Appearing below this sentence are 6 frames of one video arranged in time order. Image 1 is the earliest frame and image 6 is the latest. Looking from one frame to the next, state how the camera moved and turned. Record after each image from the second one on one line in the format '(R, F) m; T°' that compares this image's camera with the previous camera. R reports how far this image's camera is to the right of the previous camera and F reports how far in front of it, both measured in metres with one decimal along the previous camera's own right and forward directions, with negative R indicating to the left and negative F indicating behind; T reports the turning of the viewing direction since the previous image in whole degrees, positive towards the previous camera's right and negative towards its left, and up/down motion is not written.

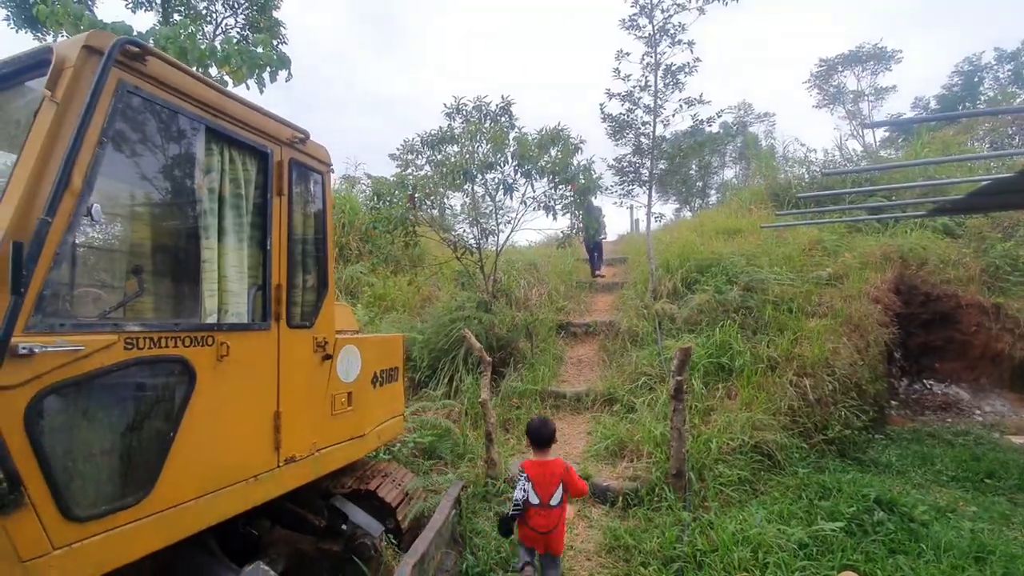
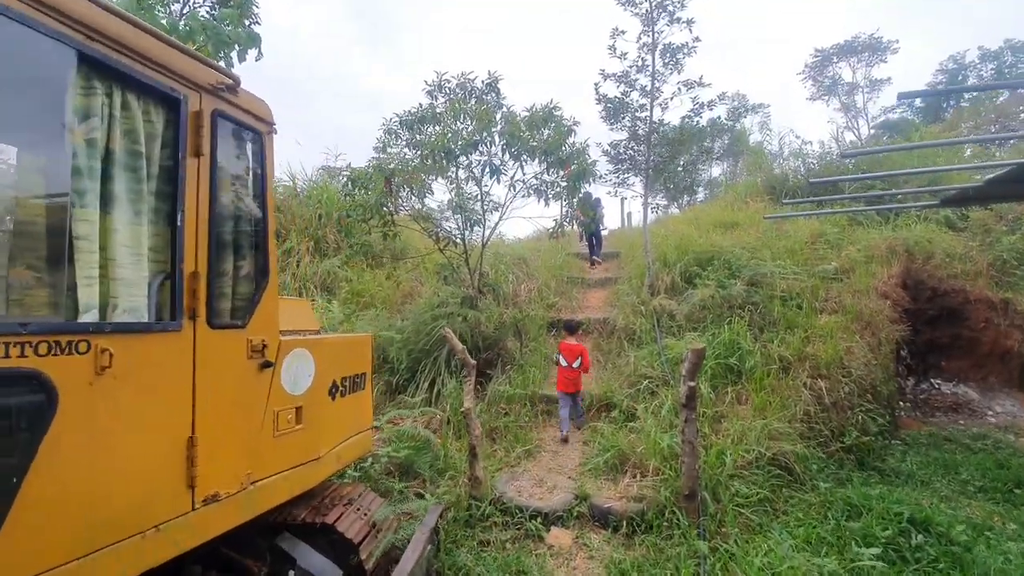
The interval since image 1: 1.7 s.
(0.0, +0.6) m; +1°
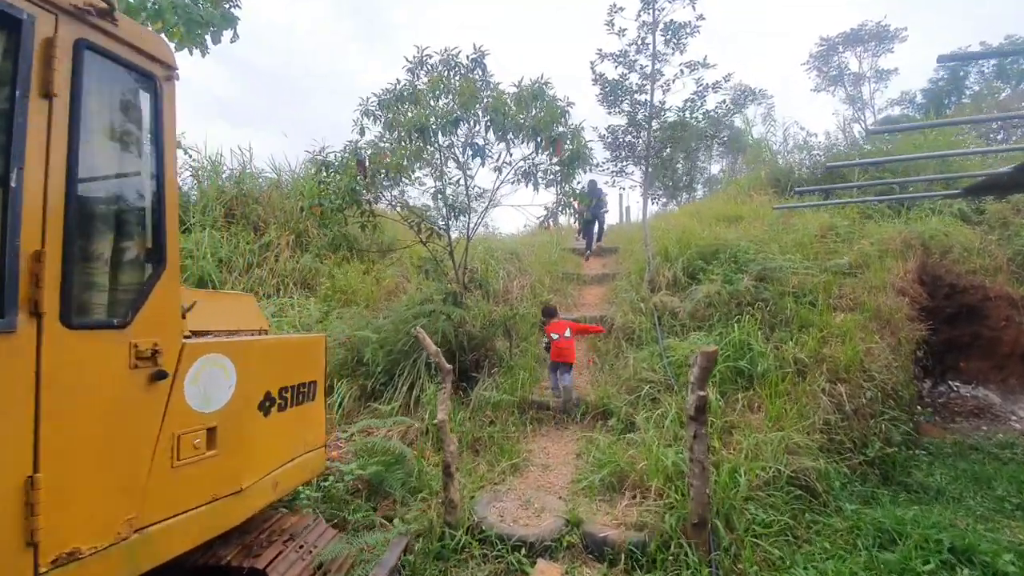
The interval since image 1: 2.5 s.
(+0.1, +0.5) m; 0°
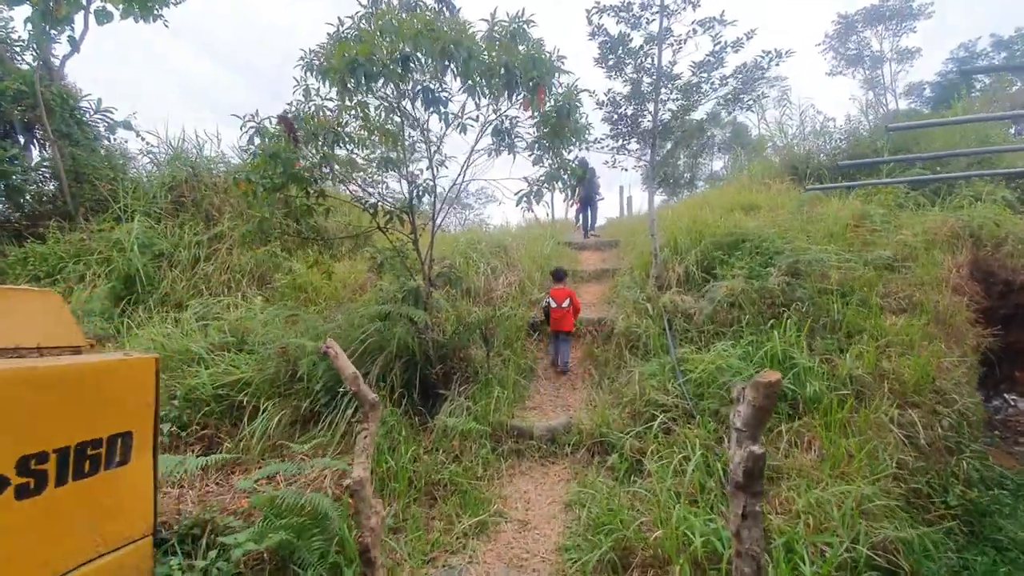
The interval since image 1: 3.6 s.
(+0.2, +1.1) m; 0°
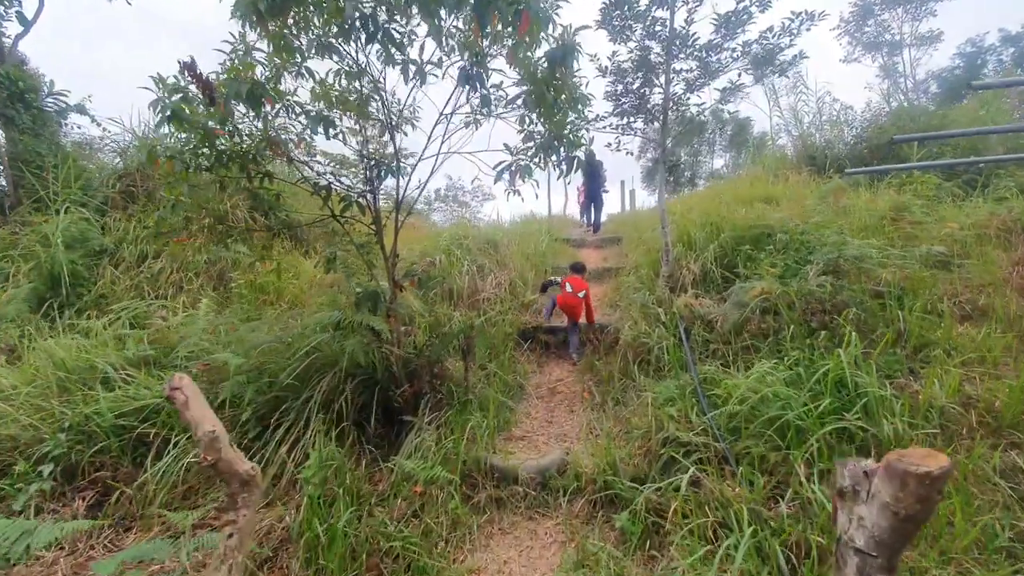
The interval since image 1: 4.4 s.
(+0.1, +0.9) m; 0°
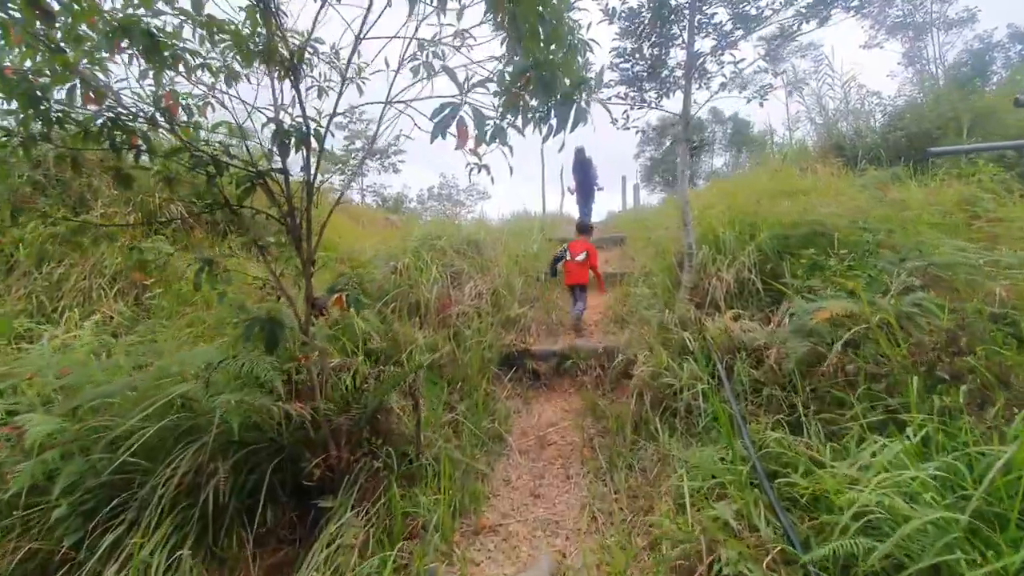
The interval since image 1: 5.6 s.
(+0.2, +1.2) m; 0°
